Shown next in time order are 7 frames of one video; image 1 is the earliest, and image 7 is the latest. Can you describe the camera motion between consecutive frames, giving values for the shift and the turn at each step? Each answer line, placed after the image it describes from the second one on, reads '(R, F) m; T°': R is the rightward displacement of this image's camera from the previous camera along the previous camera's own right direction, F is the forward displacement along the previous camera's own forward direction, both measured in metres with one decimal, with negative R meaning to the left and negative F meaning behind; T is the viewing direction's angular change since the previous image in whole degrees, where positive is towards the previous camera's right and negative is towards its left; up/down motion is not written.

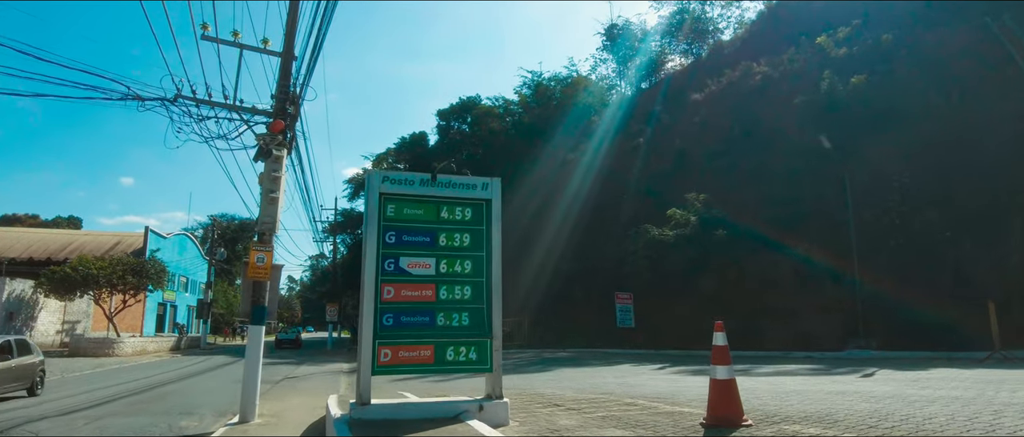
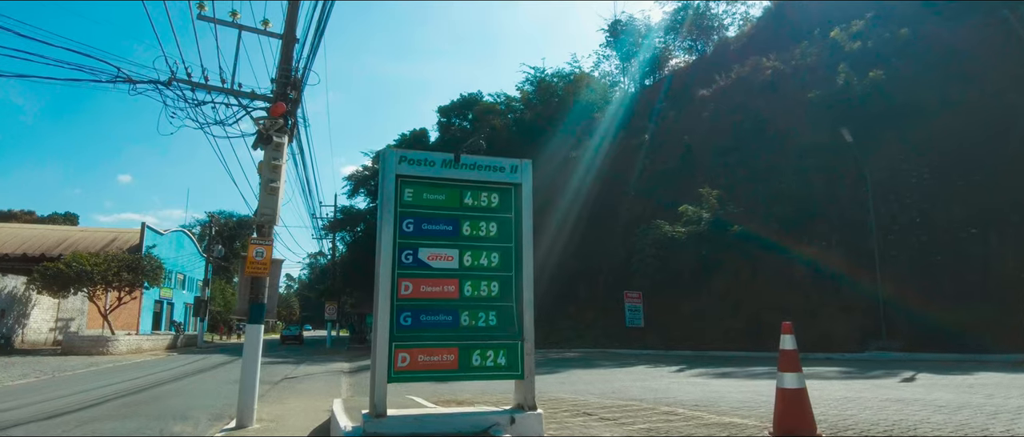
(-0.3, +0.8) m; 0°
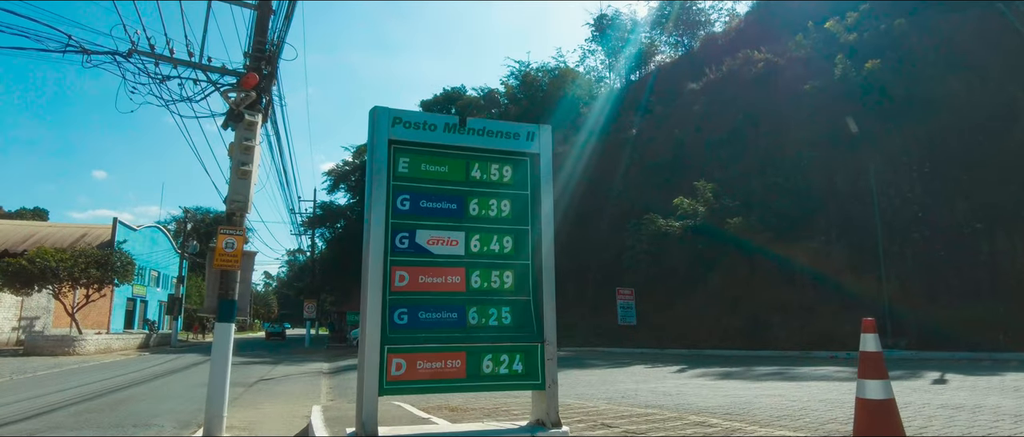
(-0.3, +1.0) m; +2°
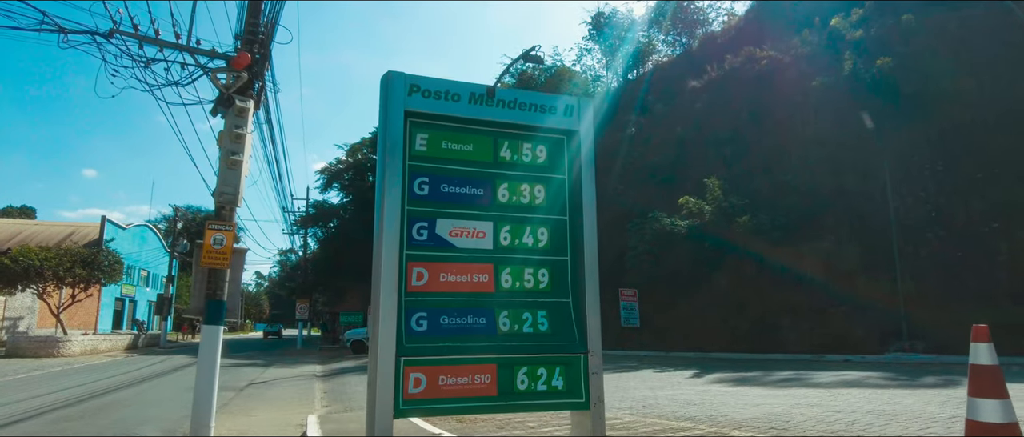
(-0.3, +0.7) m; +1°
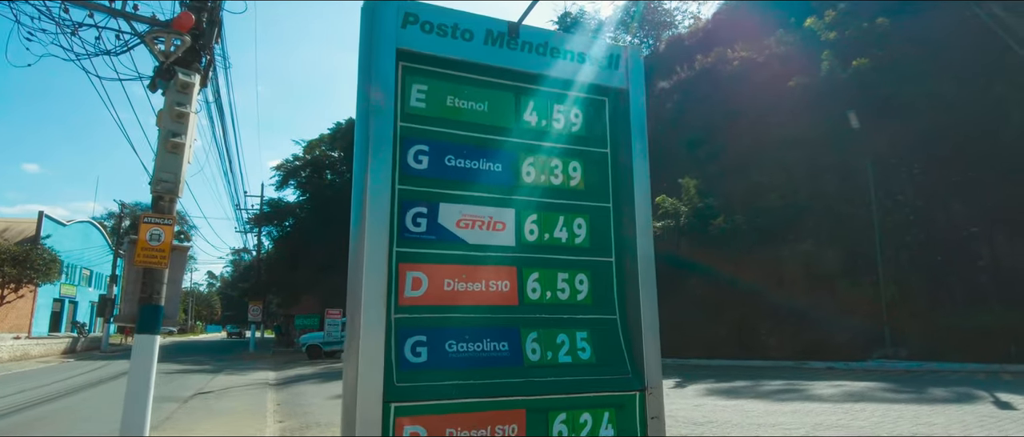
(-0.3, +1.1) m; +3°
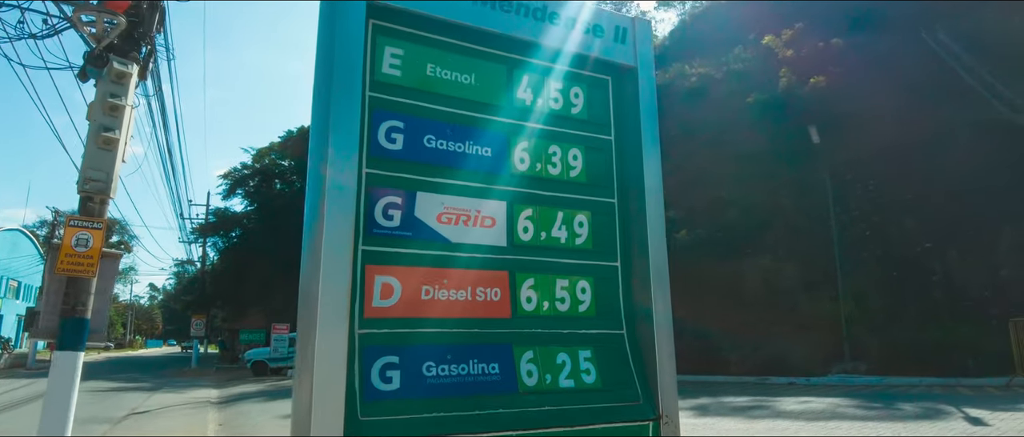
(-0.1, +0.5) m; +4°
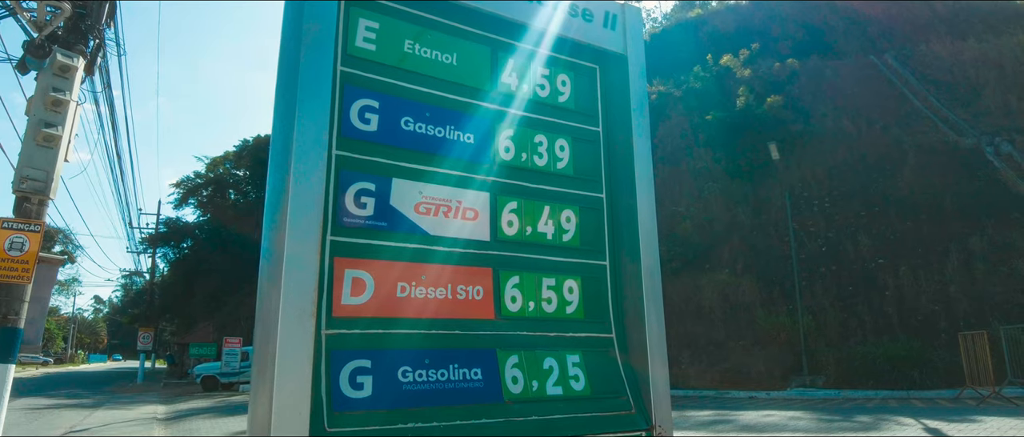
(-0.1, +0.2) m; +3°
